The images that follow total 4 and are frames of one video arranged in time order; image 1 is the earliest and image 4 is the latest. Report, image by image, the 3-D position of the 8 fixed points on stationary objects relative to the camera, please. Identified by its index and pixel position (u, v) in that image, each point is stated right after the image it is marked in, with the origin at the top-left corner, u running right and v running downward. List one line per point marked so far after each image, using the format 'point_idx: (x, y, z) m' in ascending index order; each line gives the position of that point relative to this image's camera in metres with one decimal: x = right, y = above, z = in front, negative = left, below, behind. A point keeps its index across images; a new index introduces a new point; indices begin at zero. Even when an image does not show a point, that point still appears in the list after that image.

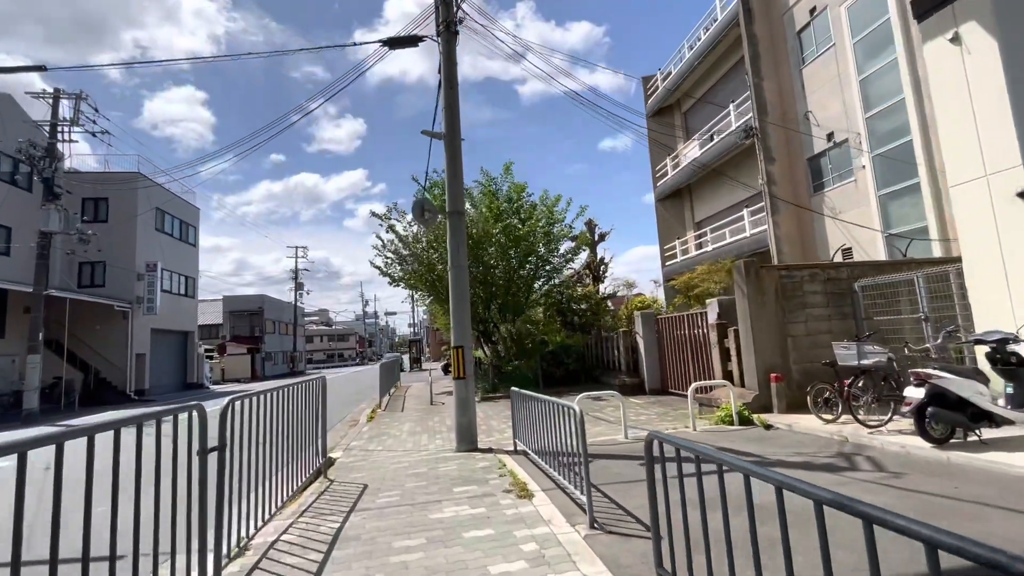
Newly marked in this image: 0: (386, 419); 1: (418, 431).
0: (-3.1, -3.3, +11.9) m
1: (-2.0, -3.0, +10.0) m
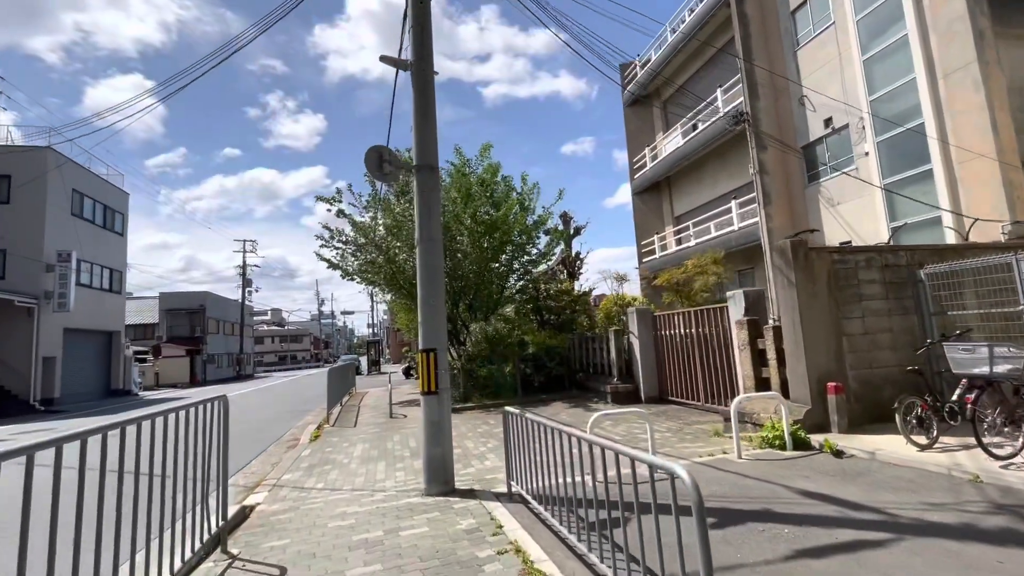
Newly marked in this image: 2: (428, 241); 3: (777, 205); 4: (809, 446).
0: (-3.6, -3.1, +9.7) m
1: (-2.3, -2.8, +7.8) m
2: (-1.0, +0.6, +5.6) m
3: (+9.3, +2.9, +16.8) m
4: (+3.6, -1.9, +5.8) m
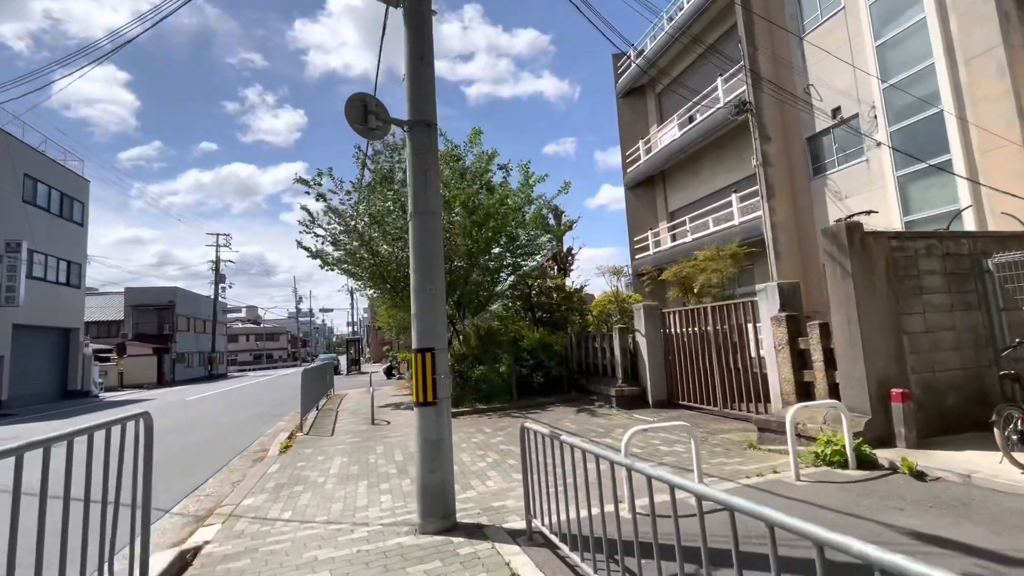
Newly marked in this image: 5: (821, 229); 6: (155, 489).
0: (-3.6, -2.9, +8.5) m
1: (-2.2, -2.6, +6.7) m
2: (-0.8, +0.7, +4.5) m
3: (+9.0, +3.0, +16.1) m
4: (+3.7, -1.8, +4.9) m
5: (+3.8, +0.7, +5.8) m
6: (-5.0, -2.8, +6.7) m
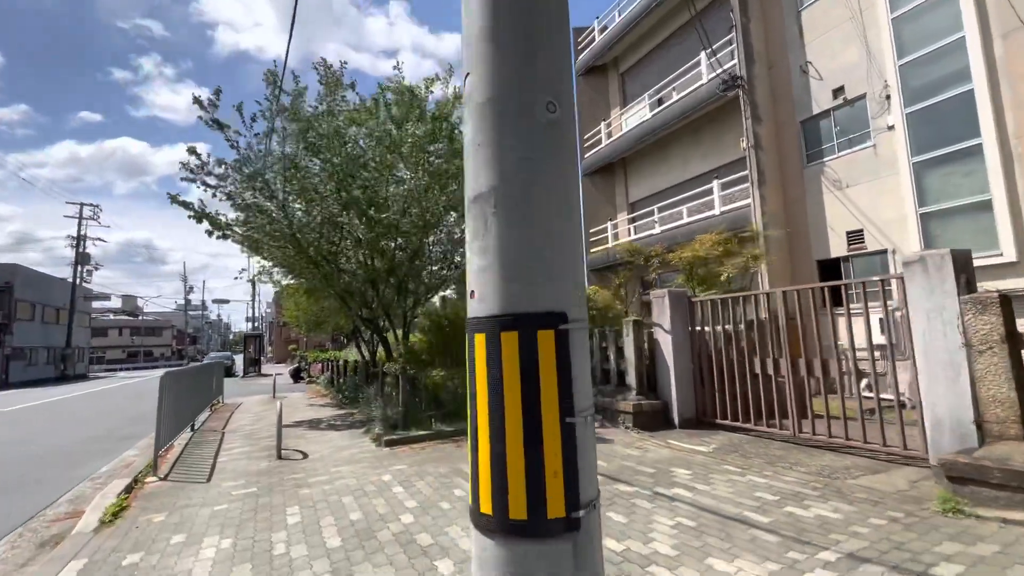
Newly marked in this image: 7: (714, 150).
0: (-3.5, -2.3, +4.8) m
1: (-1.9, -2.1, +3.3) m
2: (0.0, +1.2, +1.4) m
3: (+7.8, +3.1, +14.5) m
4: (+4.3, -1.5, +2.5) m
5: (+4.3, +1.0, +3.4) m
6: (-4.6, -2.2, +2.8) m
7: (+7.0, +4.9, +16.8) m
